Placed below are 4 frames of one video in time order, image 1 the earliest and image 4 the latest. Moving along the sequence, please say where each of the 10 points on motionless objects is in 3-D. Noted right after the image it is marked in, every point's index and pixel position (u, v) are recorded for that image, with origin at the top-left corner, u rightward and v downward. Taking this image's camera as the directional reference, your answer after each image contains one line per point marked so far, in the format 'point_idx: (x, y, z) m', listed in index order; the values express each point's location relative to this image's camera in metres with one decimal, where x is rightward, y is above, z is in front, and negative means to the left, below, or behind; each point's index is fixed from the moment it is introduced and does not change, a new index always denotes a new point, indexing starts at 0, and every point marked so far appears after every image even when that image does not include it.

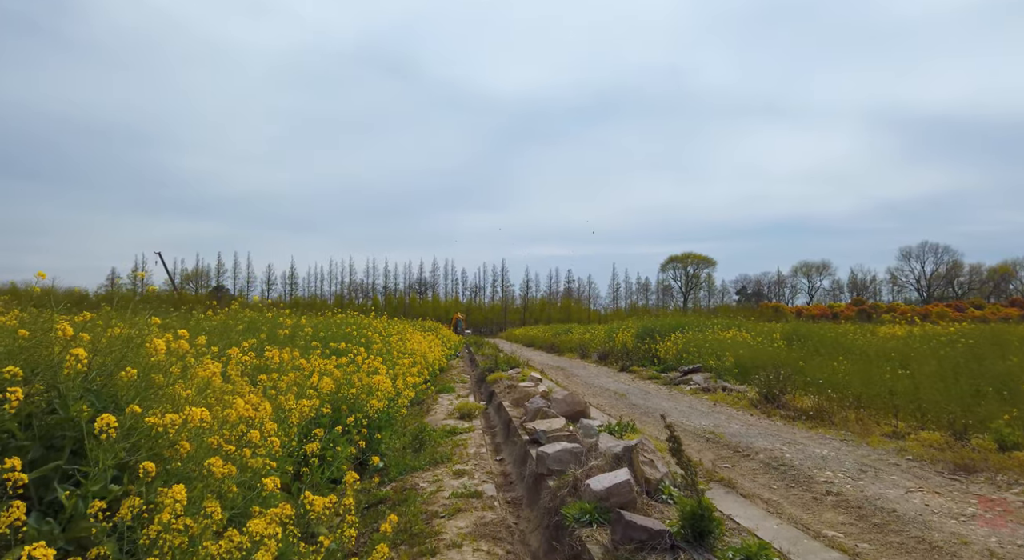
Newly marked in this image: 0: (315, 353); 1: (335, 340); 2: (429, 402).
0: (-2.7, -1.0, +7.7) m
1: (-2.9, -1.0, +9.1) m
2: (-1.6, -2.4, +11.0) m
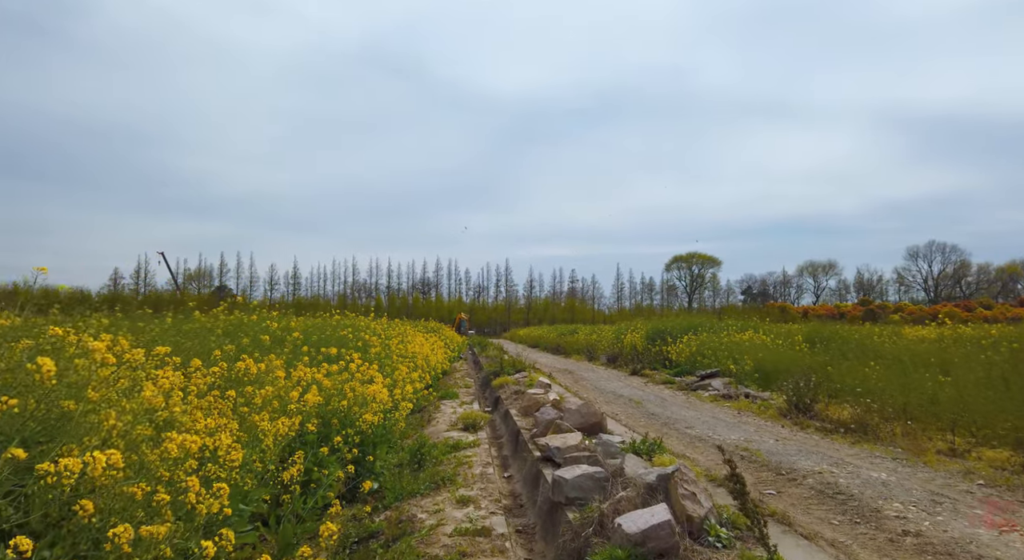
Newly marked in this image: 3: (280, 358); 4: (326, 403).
0: (-2.6, -1.0, +6.9) m
1: (-2.7, -1.0, +8.4) m
2: (-1.5, -2.4, +10.3) m
3: (-2.8, -0.9, +6.7) m
4: (-2.0, -1.3, +6.0) m
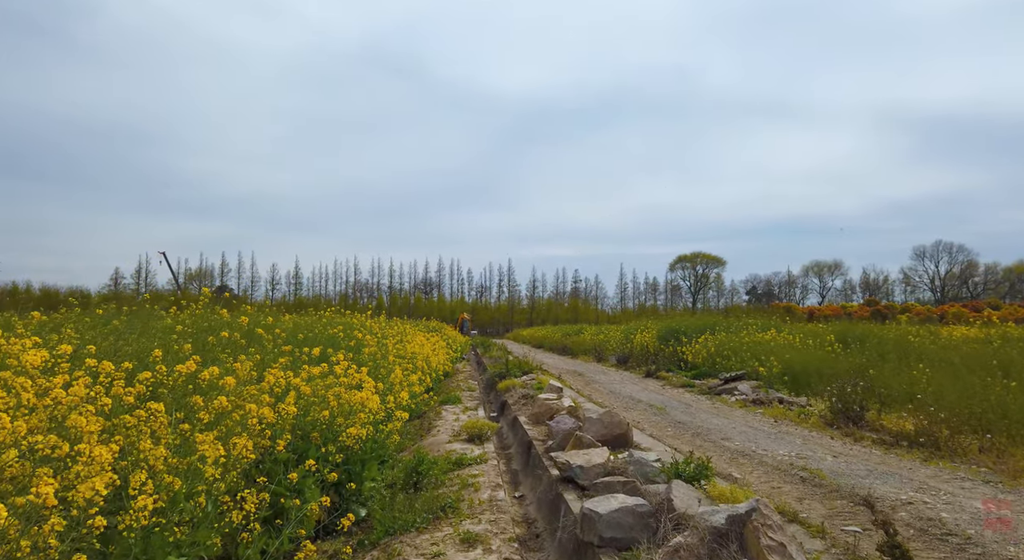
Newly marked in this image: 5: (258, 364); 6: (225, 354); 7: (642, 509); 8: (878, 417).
0: (-2.4, -0.9, +6.0) m
1: (-2.6, -0.9, +7.4) m
2: (-1.3, -2.3, +9.3) m
3: (-2.6, -0.8, +5.7) m
4: (-1.9, -1.2, +5.0) m
5: (-2.5, -0.8, +5.6) m
6: (-2.7, -0.7, +5.2) m
7: (+0.8, -1.5, +3.6) m
8: (+4.9, -1.8, +7.5) m
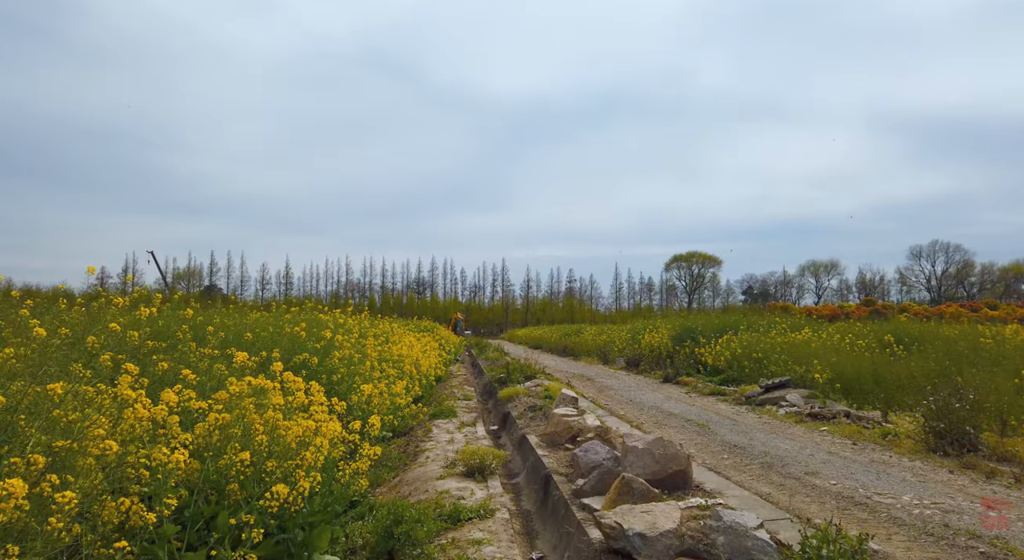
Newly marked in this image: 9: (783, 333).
0: (-2.3, -0.7, +4.2) m
1: (-2.5, -0.7, +5.6) m
2: (-1.2, -2.1, +7.5) m
3: (-2.5, -0.6, +3.9) m
4: (-1.7, -1.0, +3.2) m
5: (-2.4, -0.7, +3.8) m
6: (-2.5, -0.5, +3.3) m
7: (+1.0, -1.3, +1.9) m
8: (+5.0, -1.7, +5.8) m
9: (+6.9, -1.3, +14.2) m
